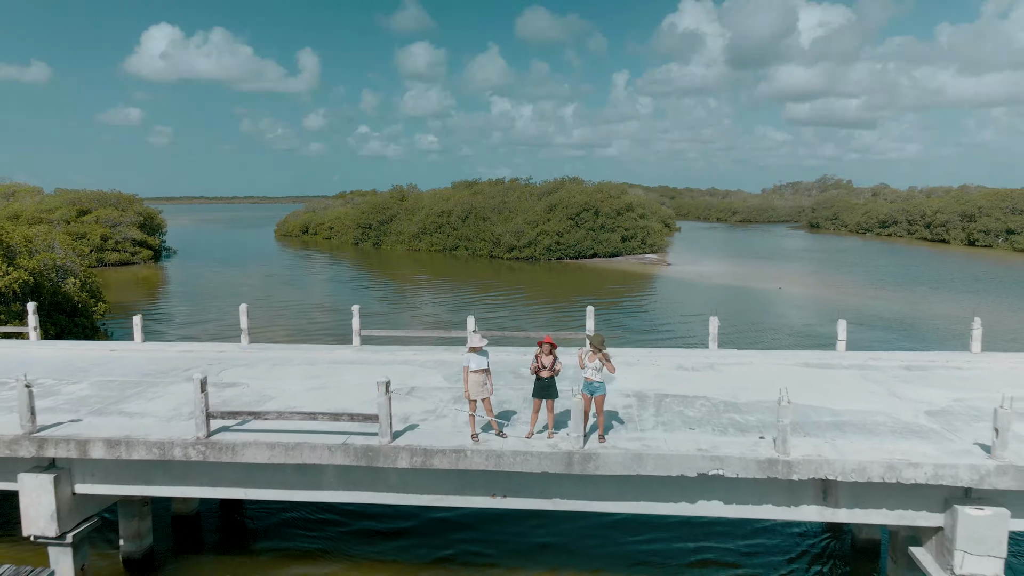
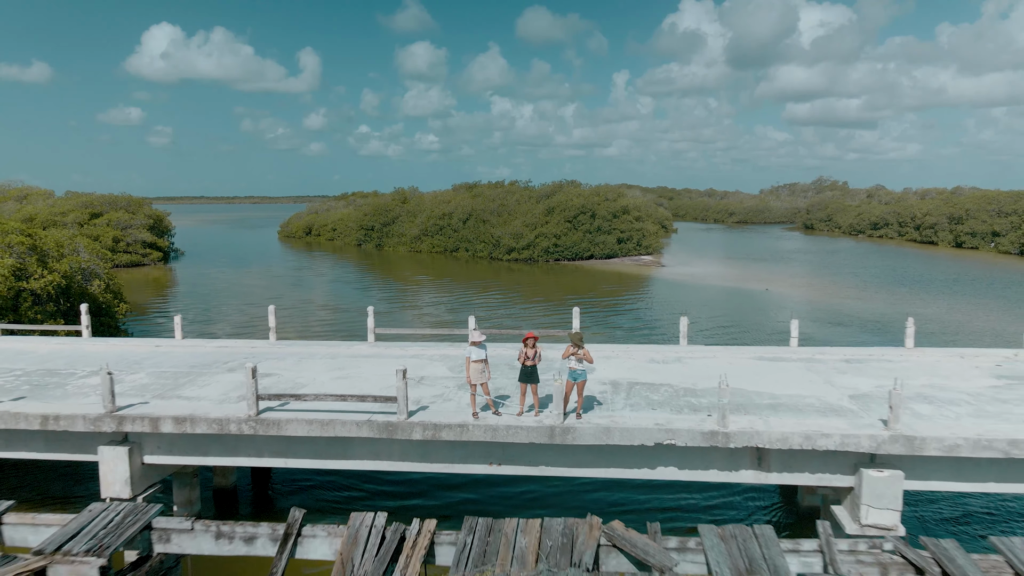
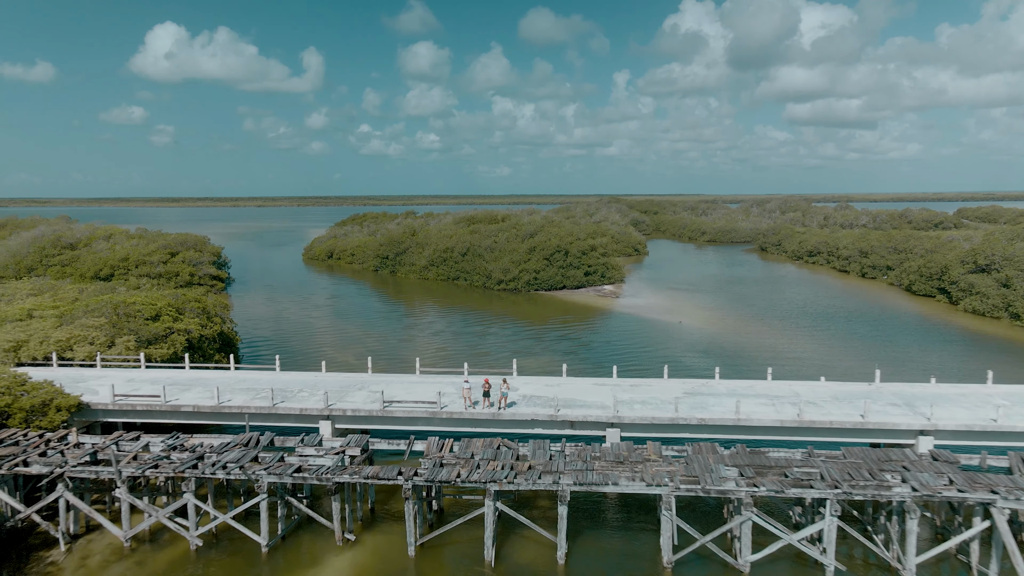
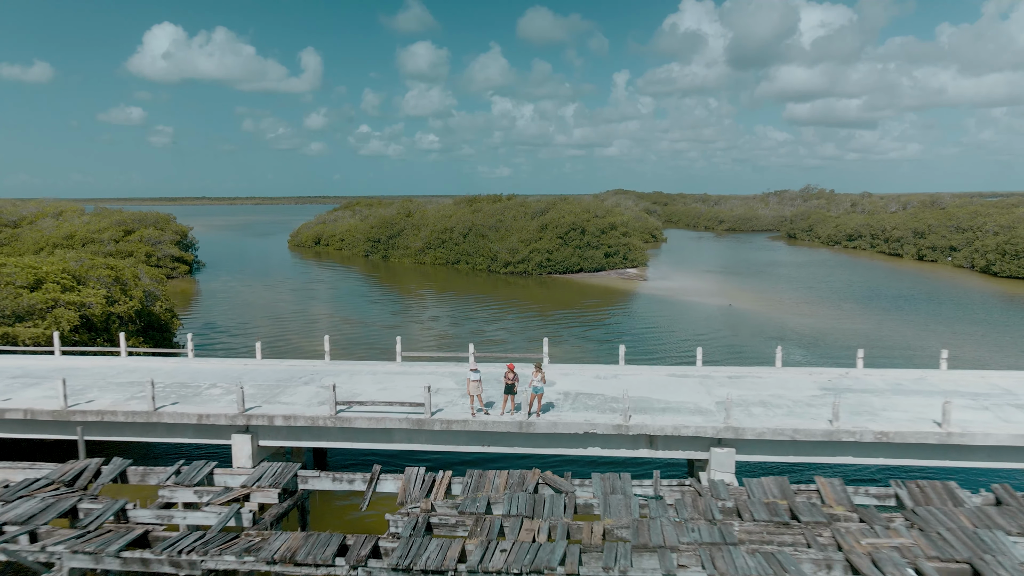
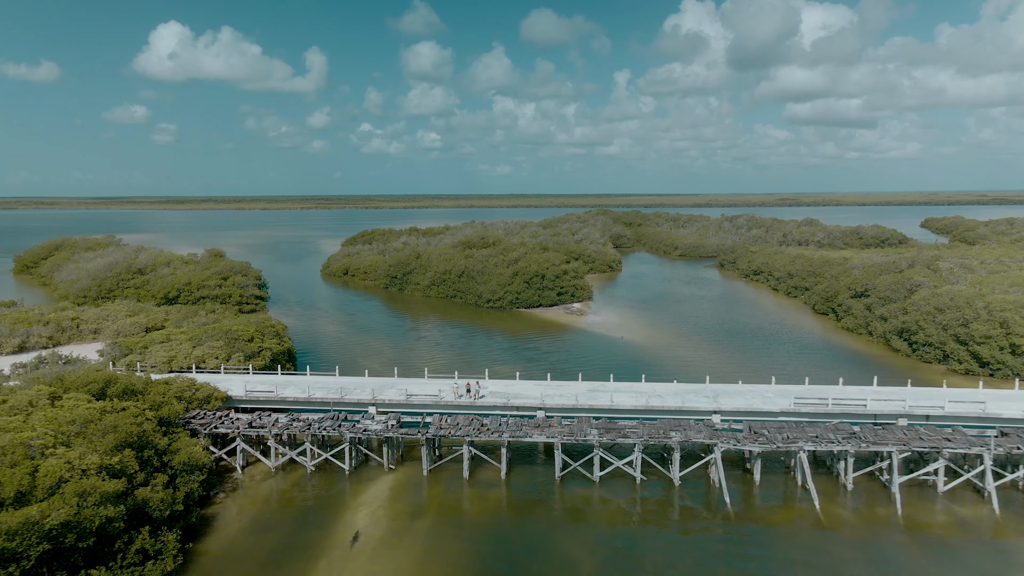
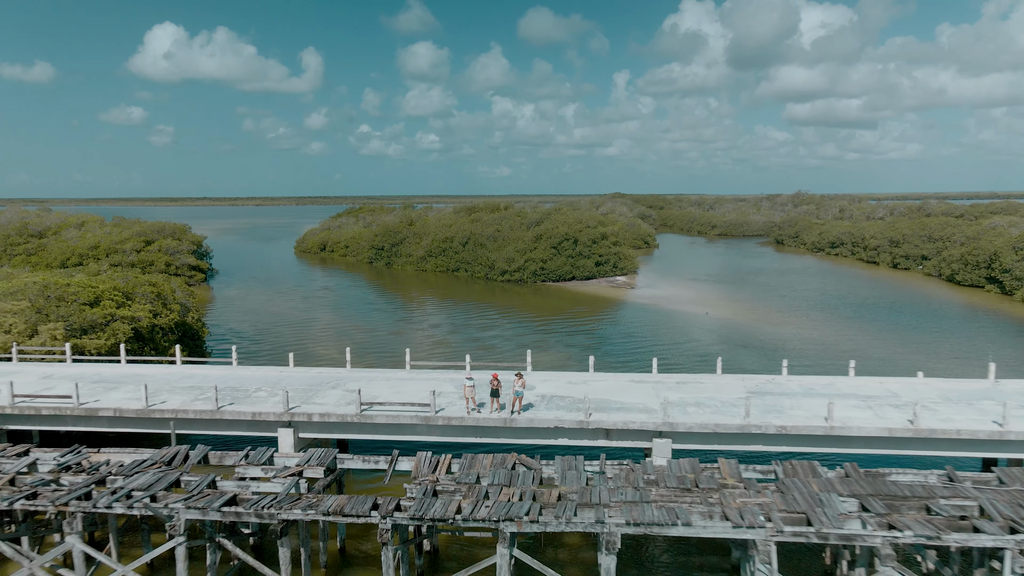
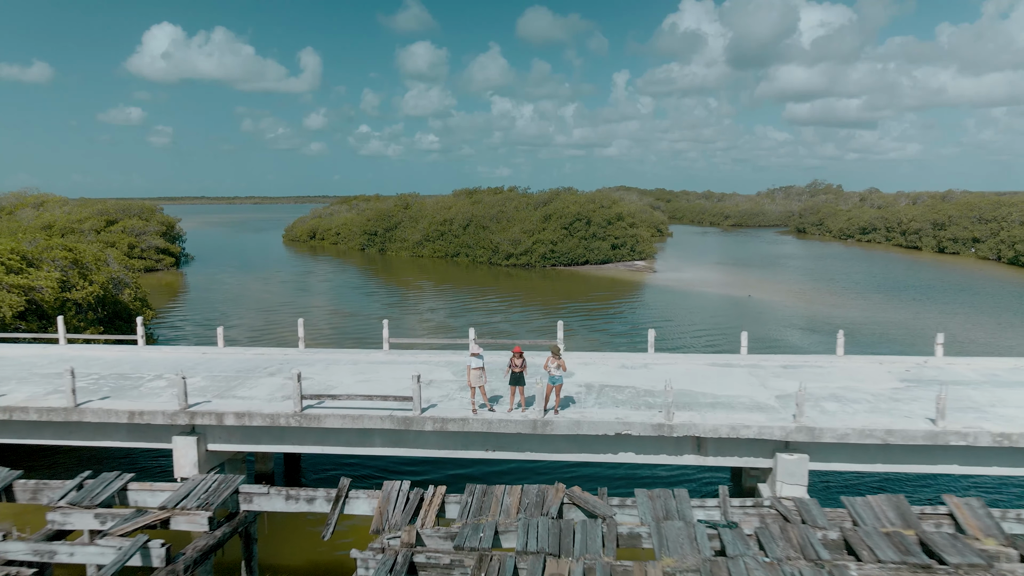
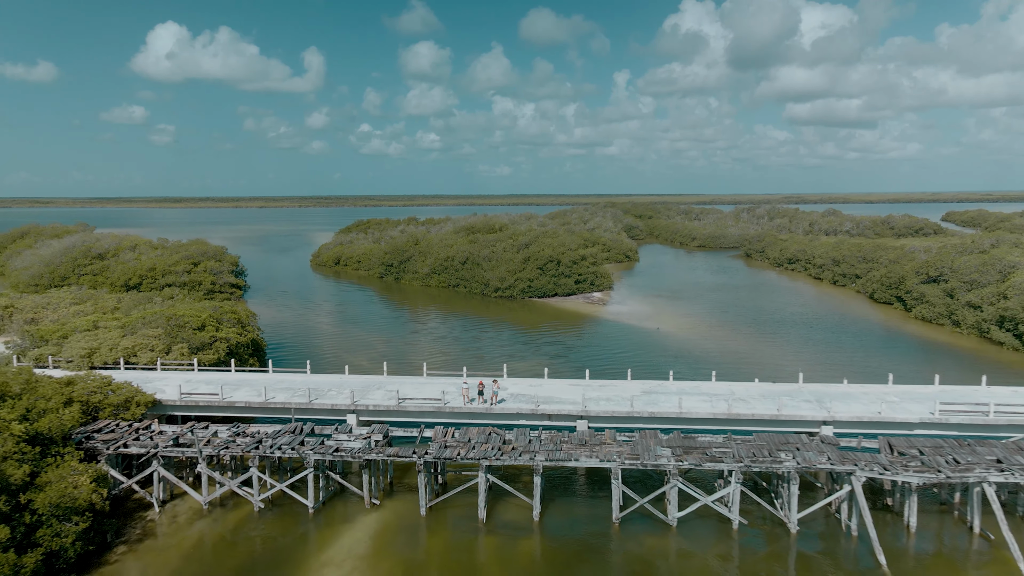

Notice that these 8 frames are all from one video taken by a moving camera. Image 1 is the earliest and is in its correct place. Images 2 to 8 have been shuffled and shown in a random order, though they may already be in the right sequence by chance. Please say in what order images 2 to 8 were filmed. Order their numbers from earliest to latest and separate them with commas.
2, 7, 4, 6, 3, 8, 5
